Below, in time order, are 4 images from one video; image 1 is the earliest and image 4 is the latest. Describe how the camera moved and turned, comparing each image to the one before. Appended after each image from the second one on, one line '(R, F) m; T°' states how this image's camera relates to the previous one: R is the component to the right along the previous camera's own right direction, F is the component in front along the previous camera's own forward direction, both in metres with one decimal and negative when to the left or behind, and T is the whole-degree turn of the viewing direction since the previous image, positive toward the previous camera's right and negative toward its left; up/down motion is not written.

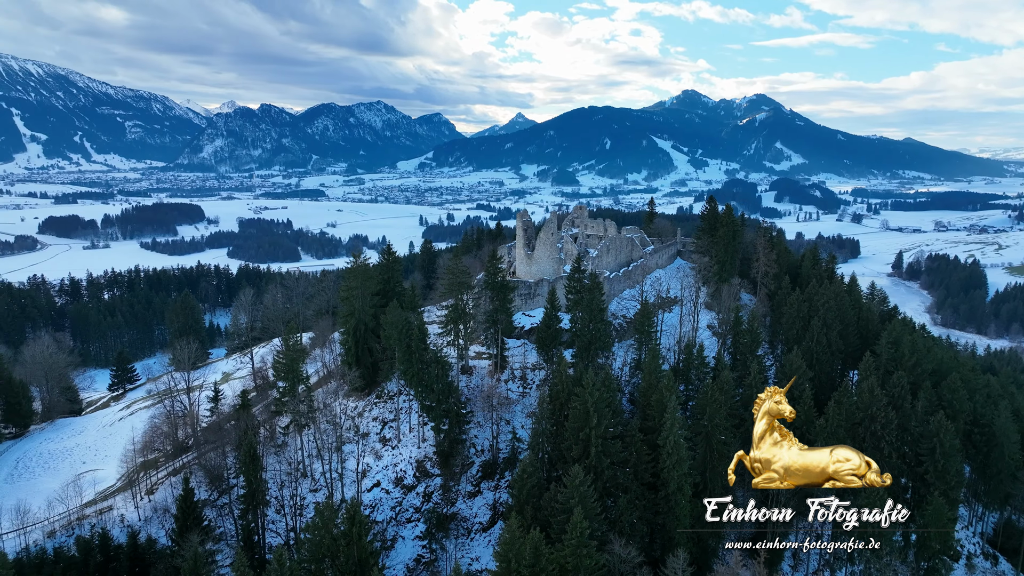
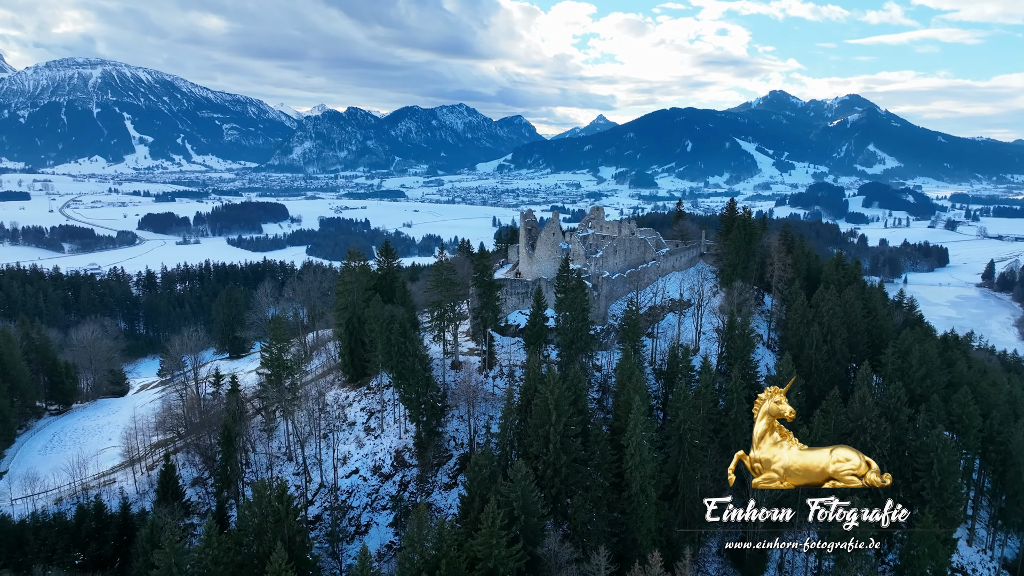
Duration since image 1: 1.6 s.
(+4.8, -0.3) m; -6°
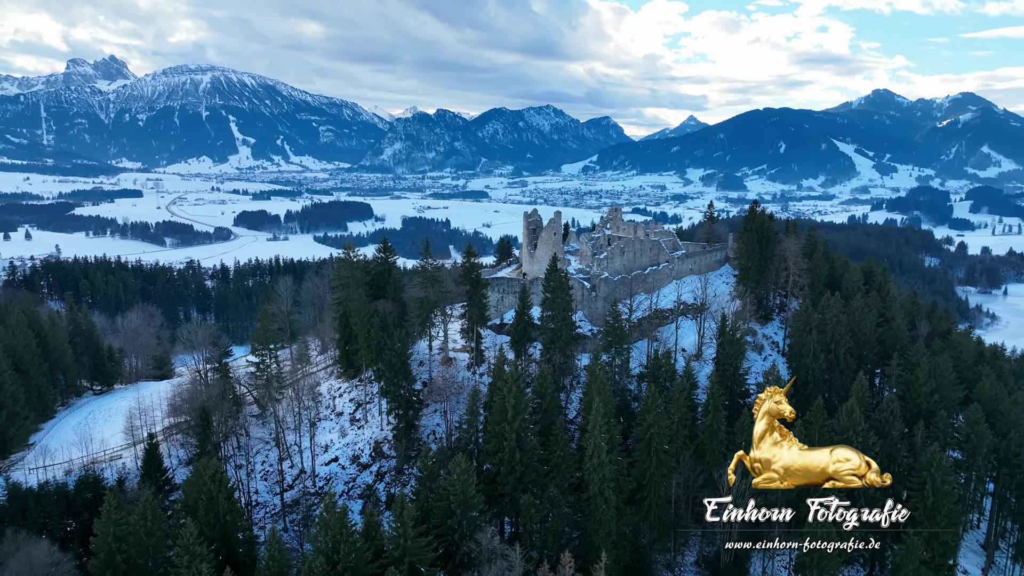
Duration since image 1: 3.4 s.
(+5.2, +0.1) m; -6°
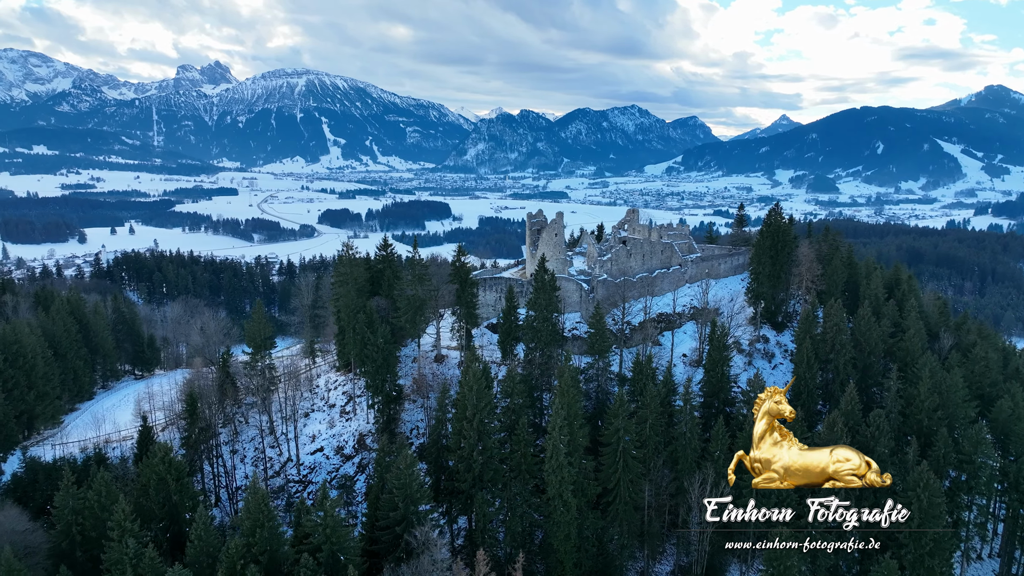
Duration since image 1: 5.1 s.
(+5.0, +0.1) m; -6°
